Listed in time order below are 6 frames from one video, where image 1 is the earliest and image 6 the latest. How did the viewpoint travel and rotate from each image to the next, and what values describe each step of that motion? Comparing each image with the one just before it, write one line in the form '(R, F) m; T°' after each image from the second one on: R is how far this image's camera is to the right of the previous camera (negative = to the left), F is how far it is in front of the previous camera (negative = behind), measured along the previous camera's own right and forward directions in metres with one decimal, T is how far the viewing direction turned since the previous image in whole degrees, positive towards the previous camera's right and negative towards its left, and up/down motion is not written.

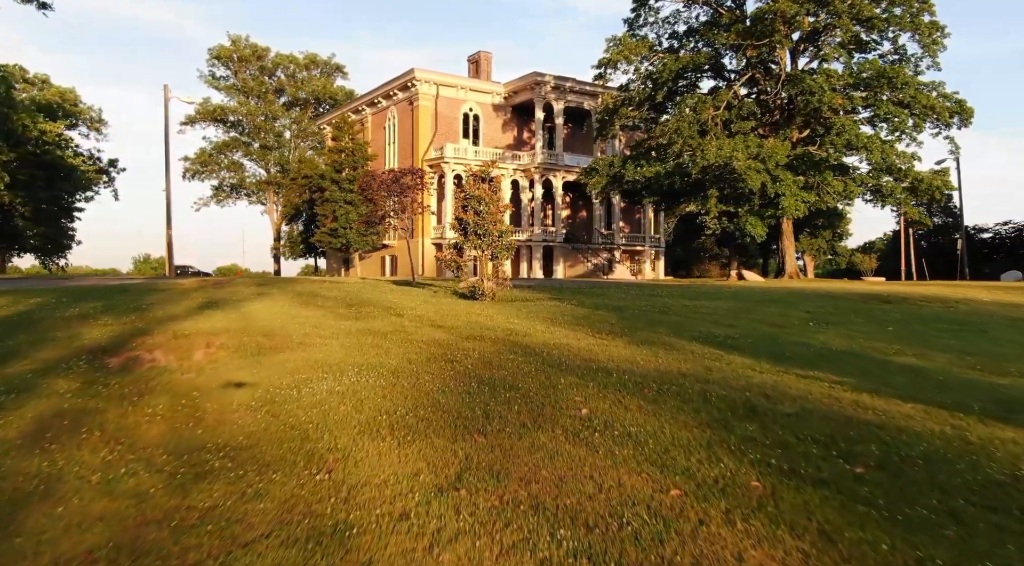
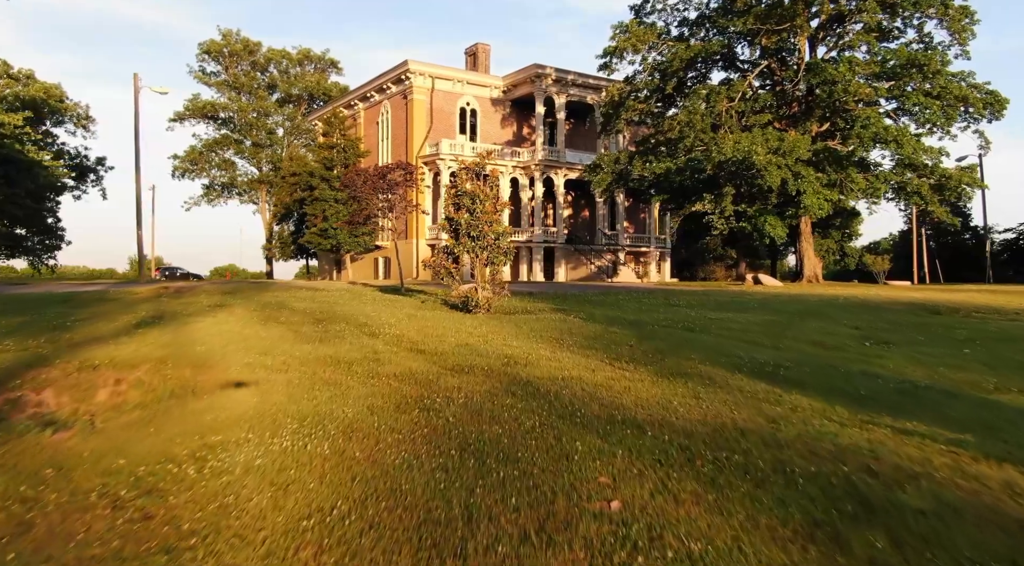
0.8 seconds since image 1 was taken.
(0.0, +1.7) m; 0°
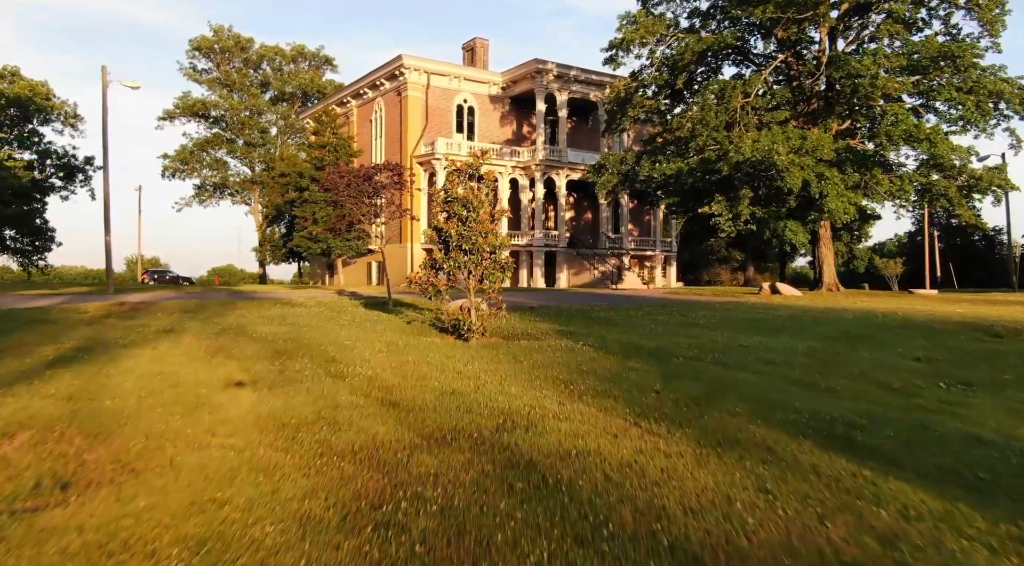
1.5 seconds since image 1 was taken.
(0.0, +1.6) m; 0°
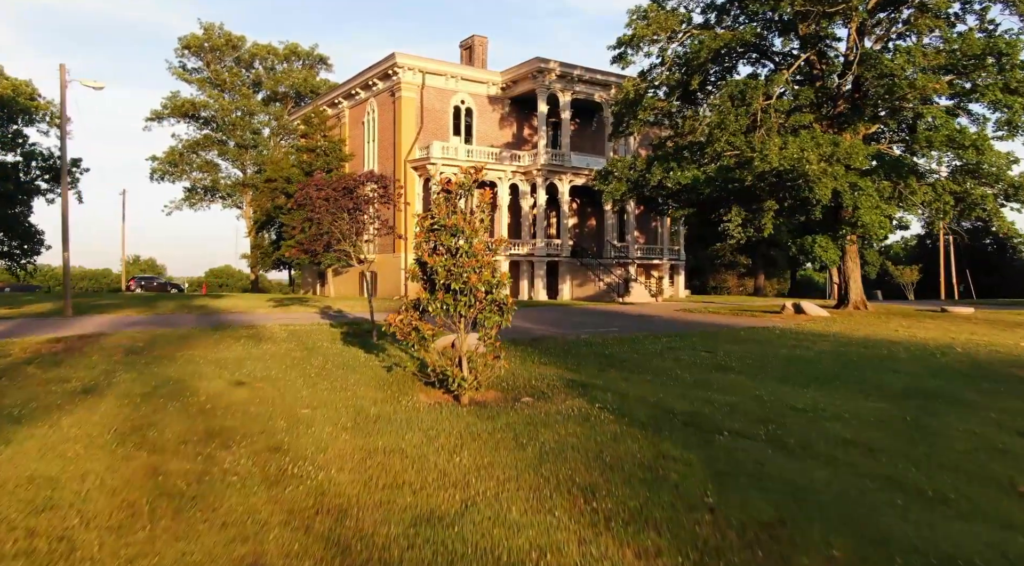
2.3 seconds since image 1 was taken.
(0.0, +1.8) m; 0°
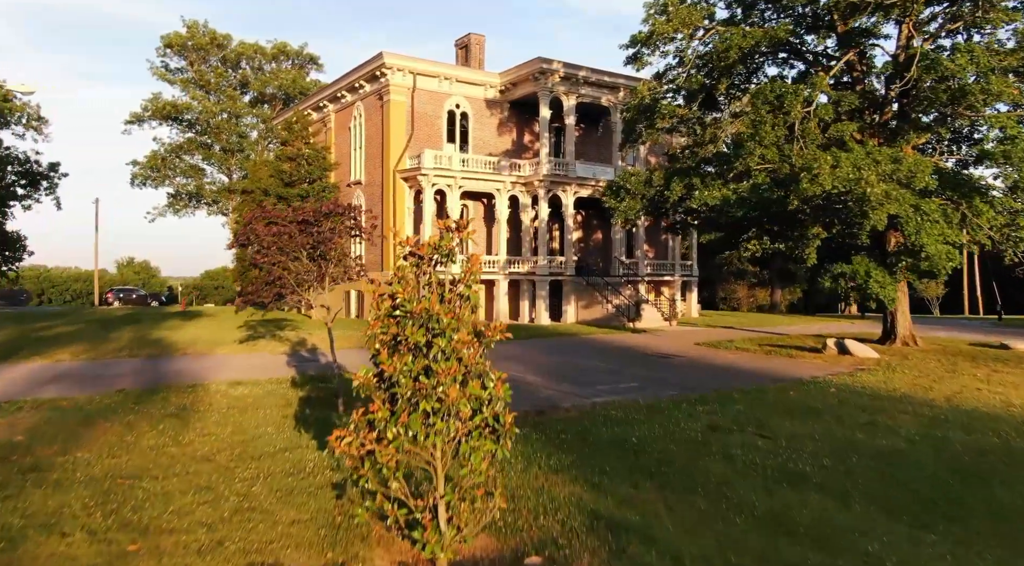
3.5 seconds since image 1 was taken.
(0.0, +2.7) m; 0°
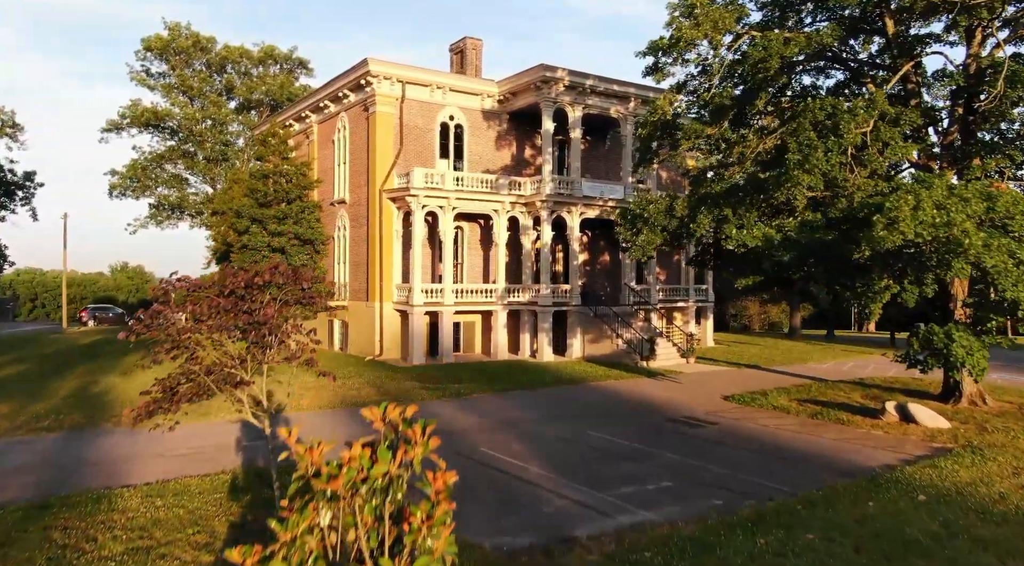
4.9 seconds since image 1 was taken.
(0.0, +2.8) m; 0°
